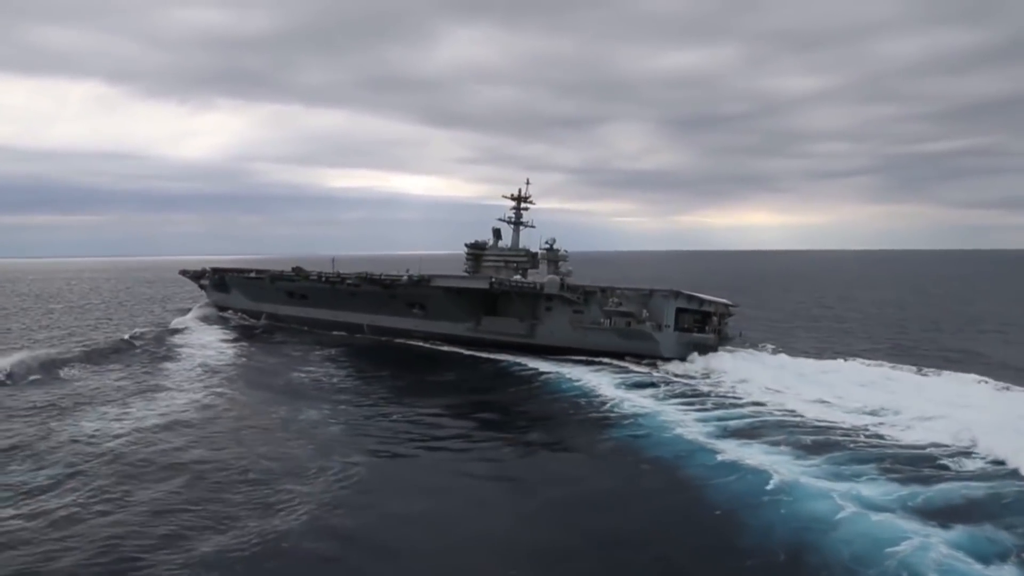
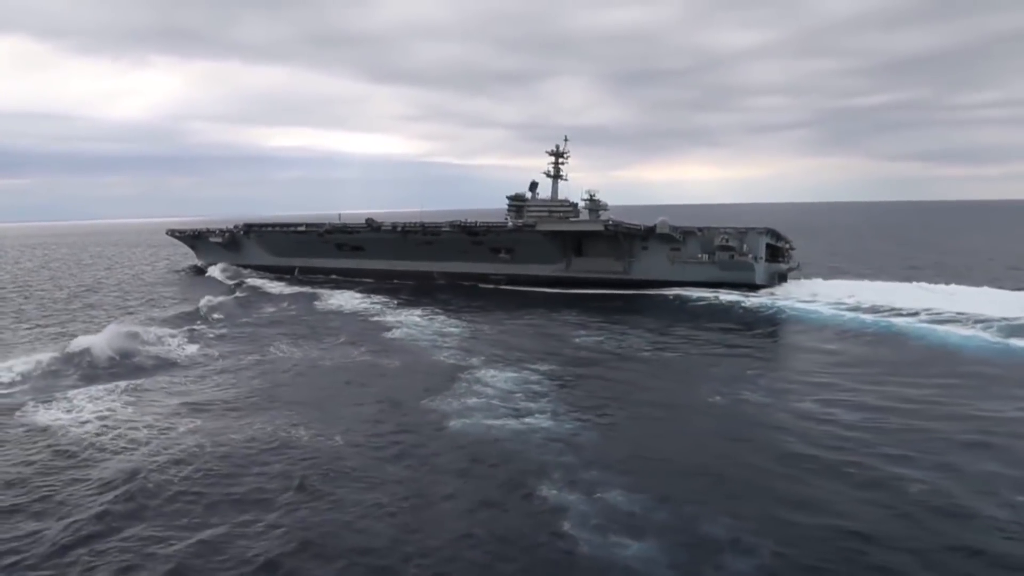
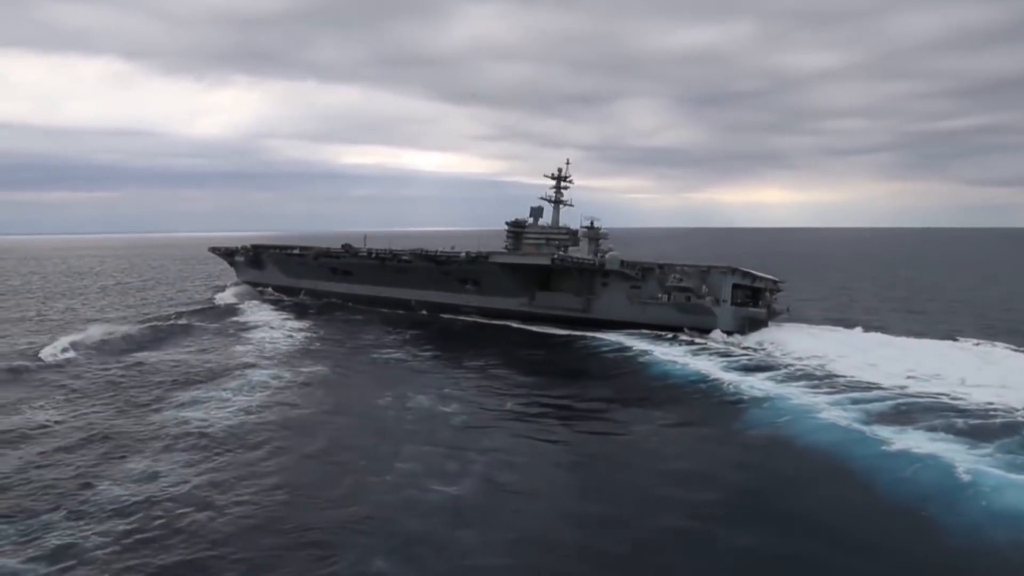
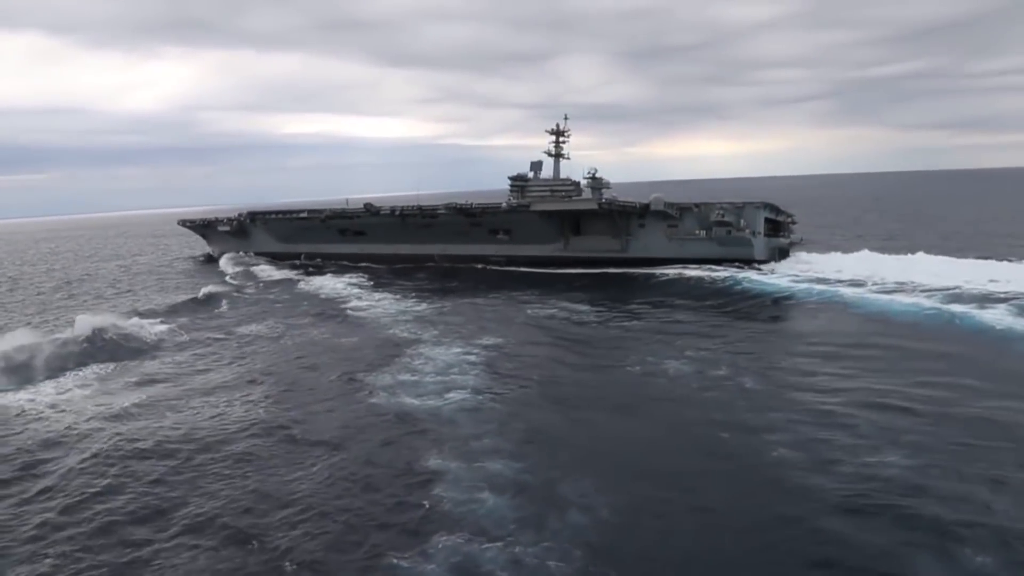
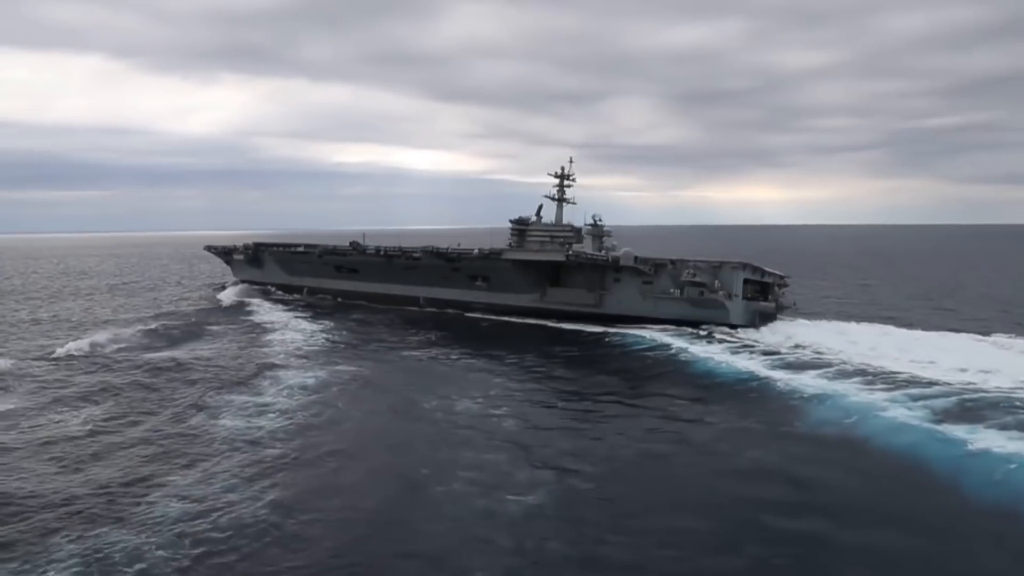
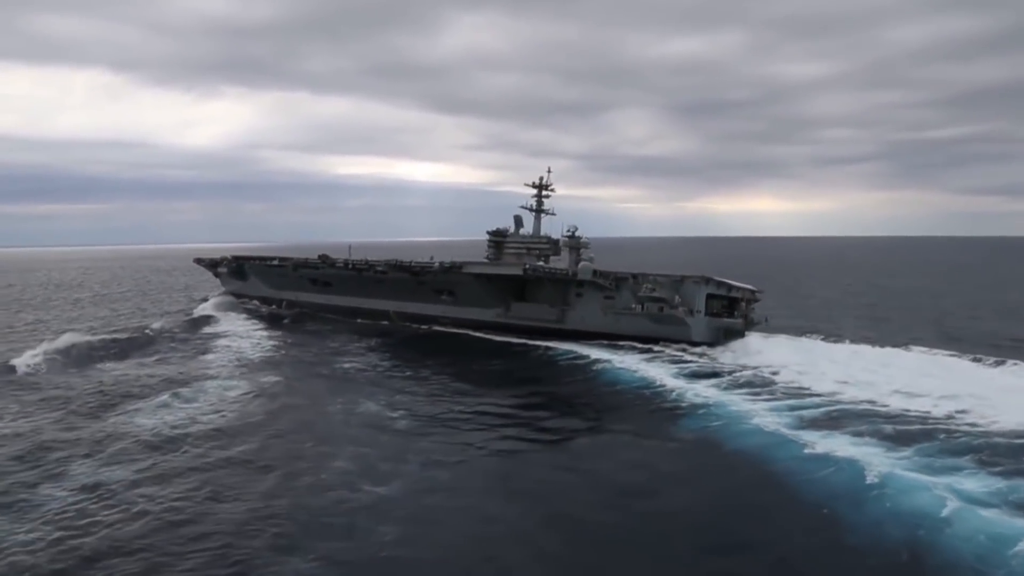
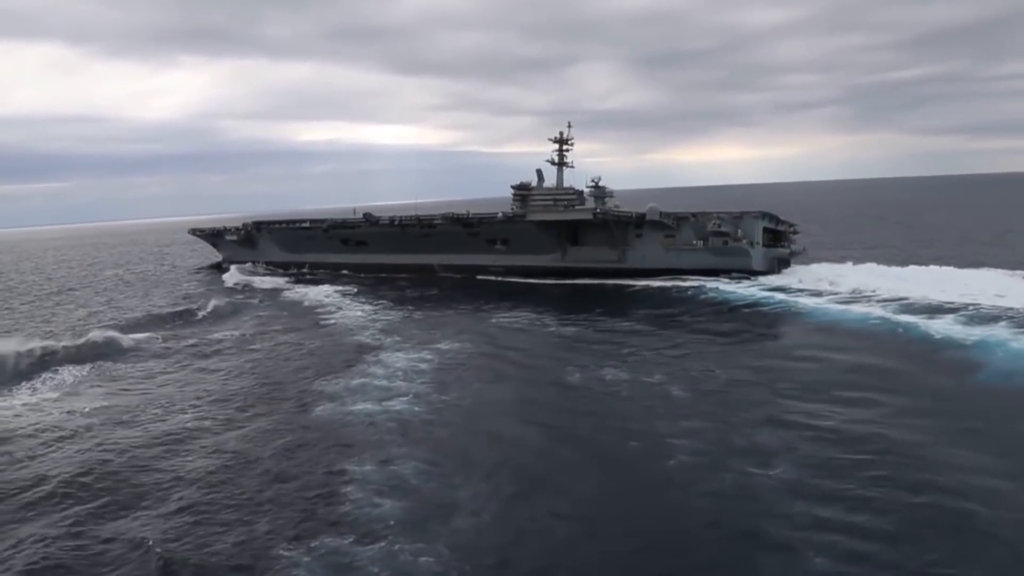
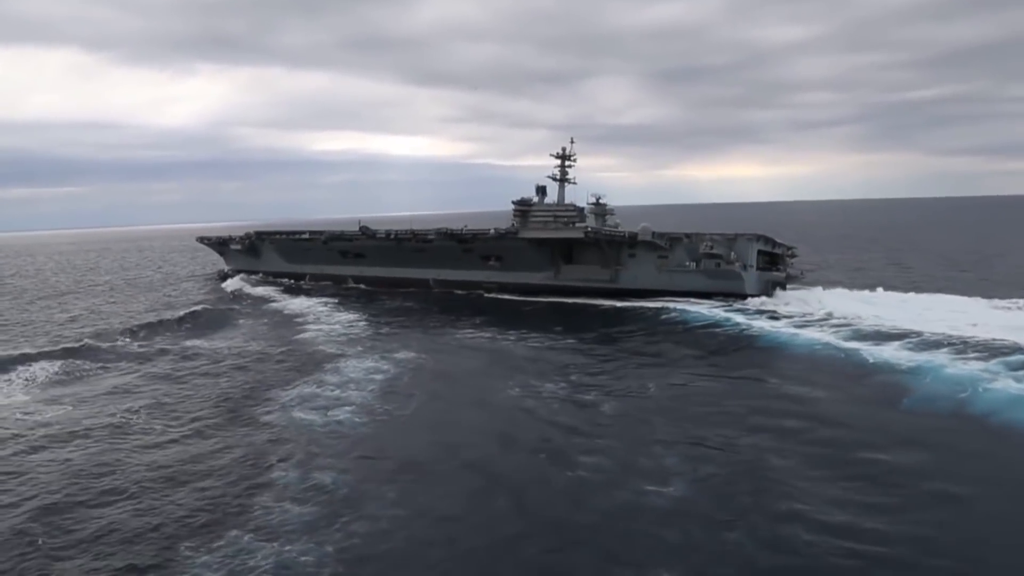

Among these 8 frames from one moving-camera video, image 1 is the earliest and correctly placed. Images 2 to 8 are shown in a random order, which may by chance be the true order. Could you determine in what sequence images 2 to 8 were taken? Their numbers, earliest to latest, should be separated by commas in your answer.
6, 3, 5, 8, 7, 4, 2
